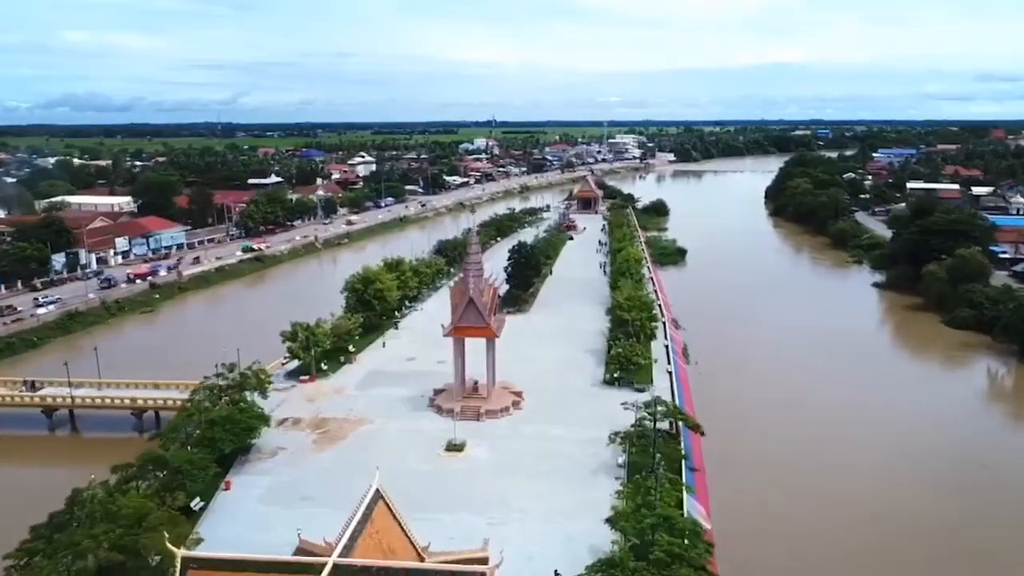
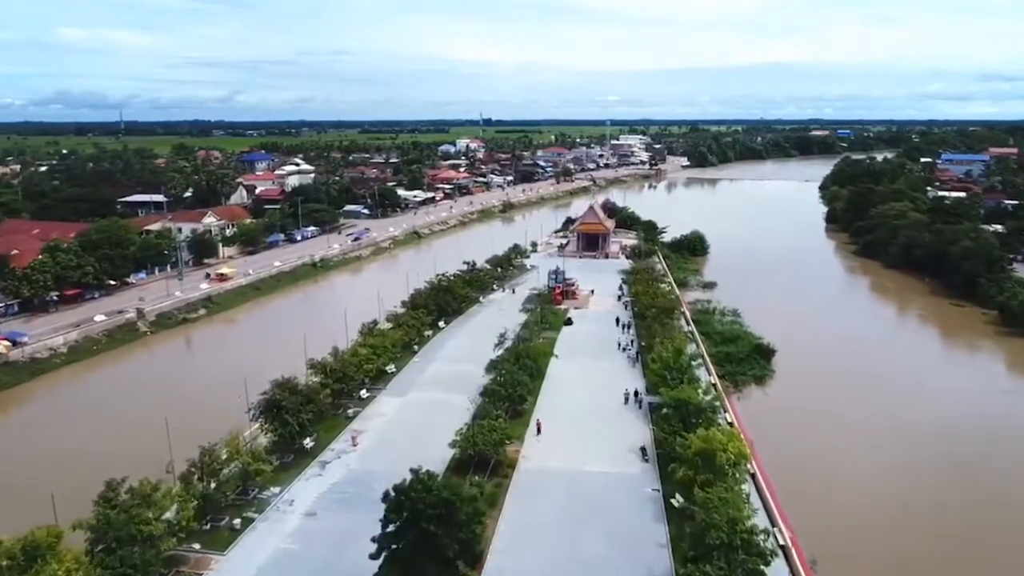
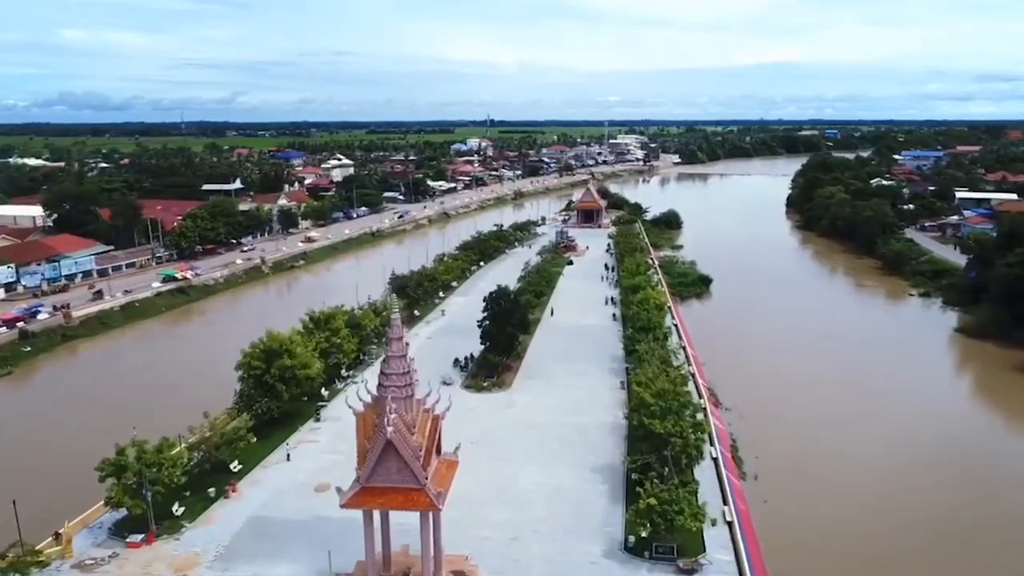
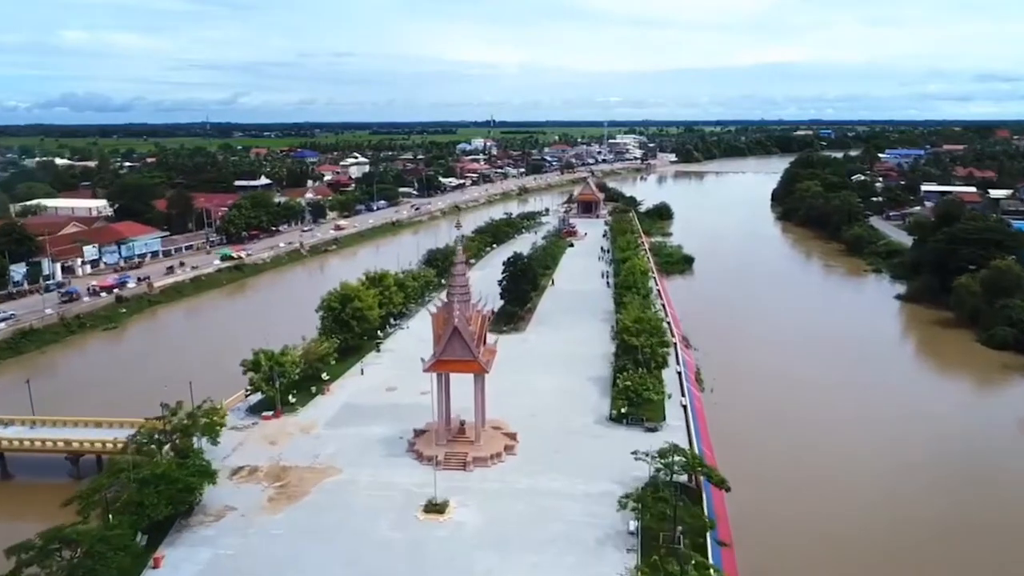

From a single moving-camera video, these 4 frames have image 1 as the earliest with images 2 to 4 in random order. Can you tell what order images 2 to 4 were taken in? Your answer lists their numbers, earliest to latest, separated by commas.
4, 3, 2
